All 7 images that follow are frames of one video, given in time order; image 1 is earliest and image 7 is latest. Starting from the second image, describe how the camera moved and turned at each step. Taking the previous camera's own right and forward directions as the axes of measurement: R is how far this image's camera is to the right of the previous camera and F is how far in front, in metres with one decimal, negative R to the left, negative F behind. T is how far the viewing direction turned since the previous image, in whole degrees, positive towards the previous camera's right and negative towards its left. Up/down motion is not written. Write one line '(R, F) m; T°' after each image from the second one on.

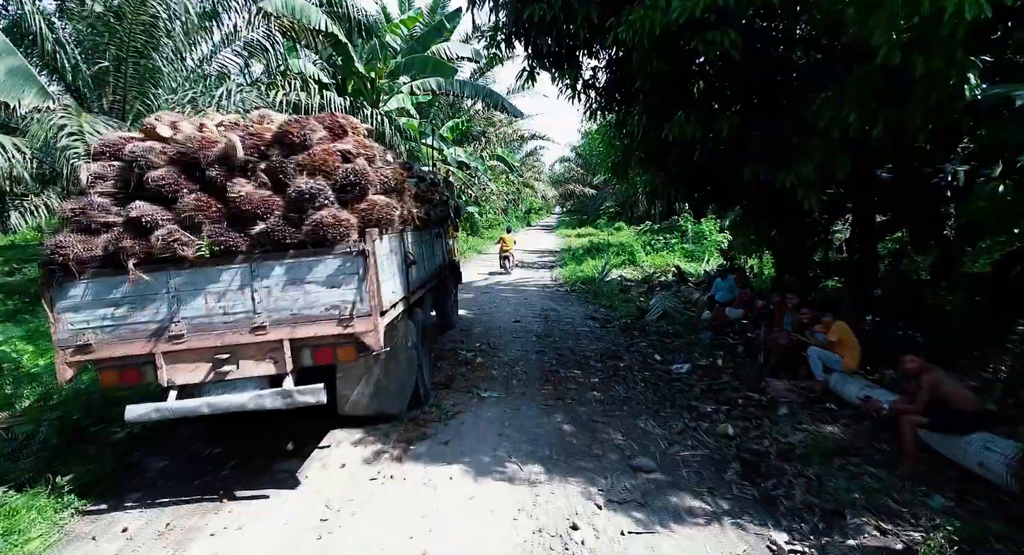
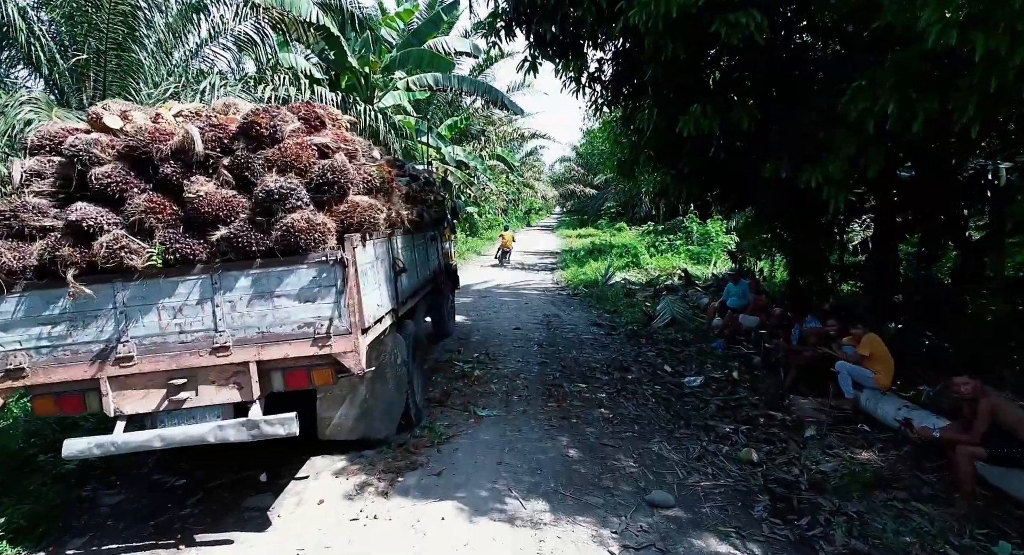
(0.0, +0.5) m; 0°
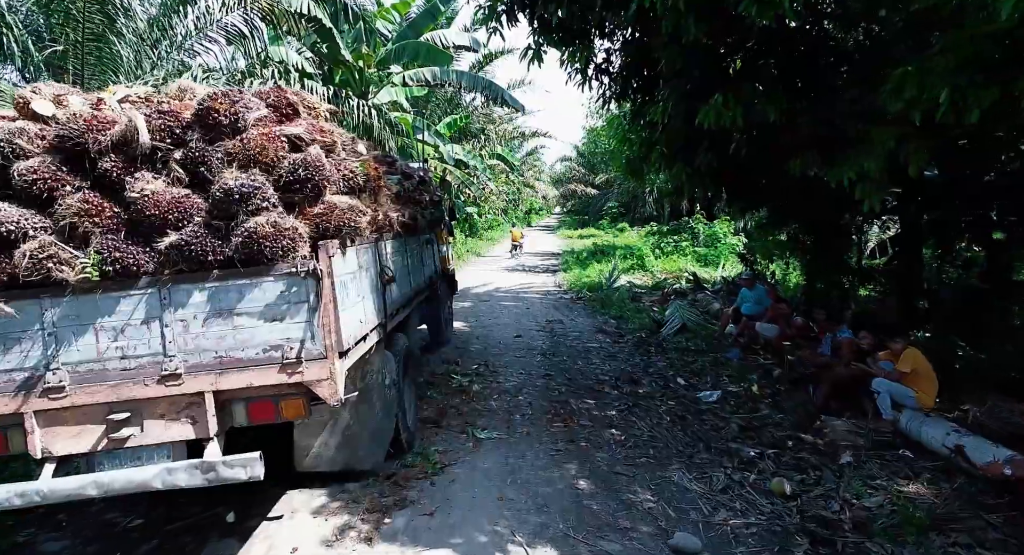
(0.0, +0.5) m; 0°
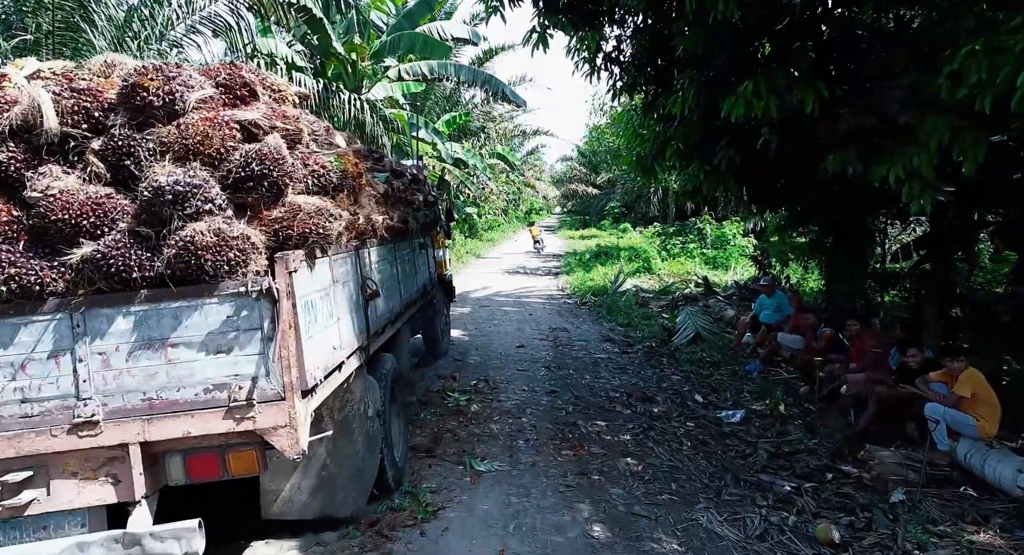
(0.0, +0.6) m; 0°
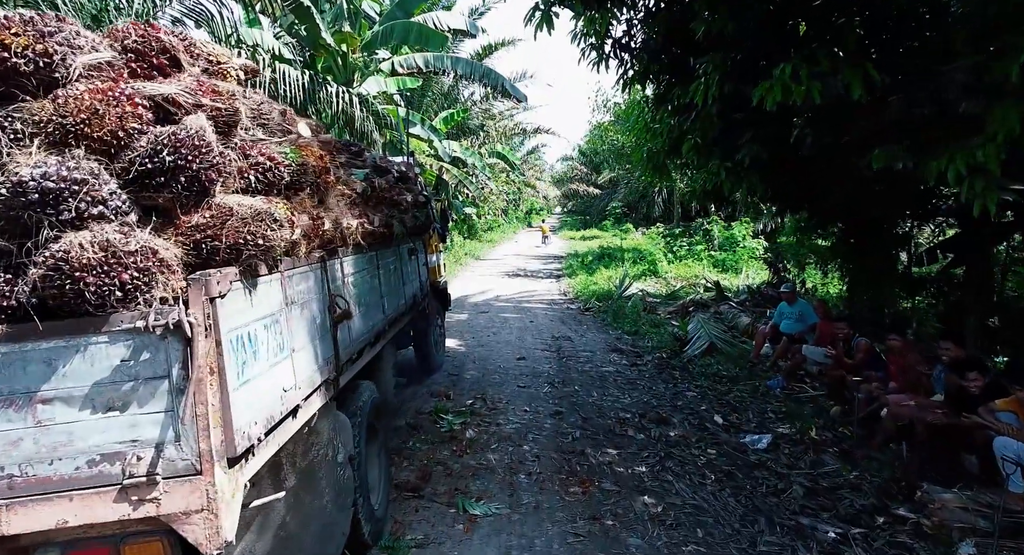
(0.0, +0.6) m; 0°
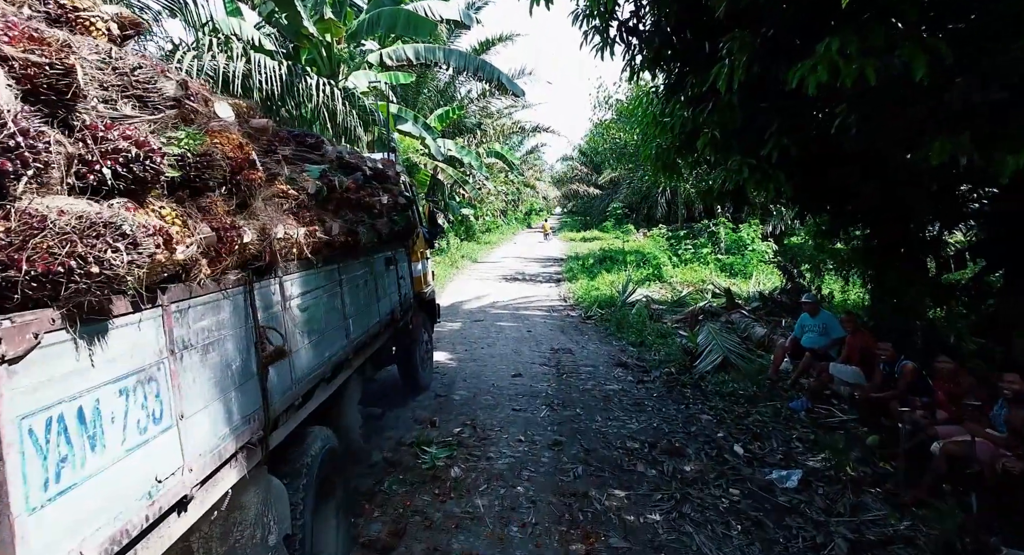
(+0.1, +0.7) m; 0°
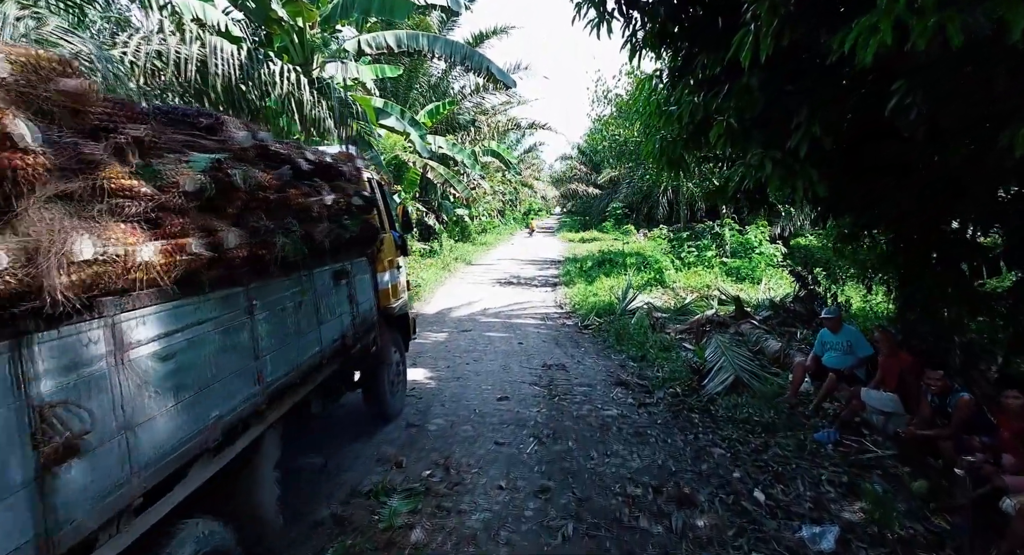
(+0.1, +0.8) m; 0°
